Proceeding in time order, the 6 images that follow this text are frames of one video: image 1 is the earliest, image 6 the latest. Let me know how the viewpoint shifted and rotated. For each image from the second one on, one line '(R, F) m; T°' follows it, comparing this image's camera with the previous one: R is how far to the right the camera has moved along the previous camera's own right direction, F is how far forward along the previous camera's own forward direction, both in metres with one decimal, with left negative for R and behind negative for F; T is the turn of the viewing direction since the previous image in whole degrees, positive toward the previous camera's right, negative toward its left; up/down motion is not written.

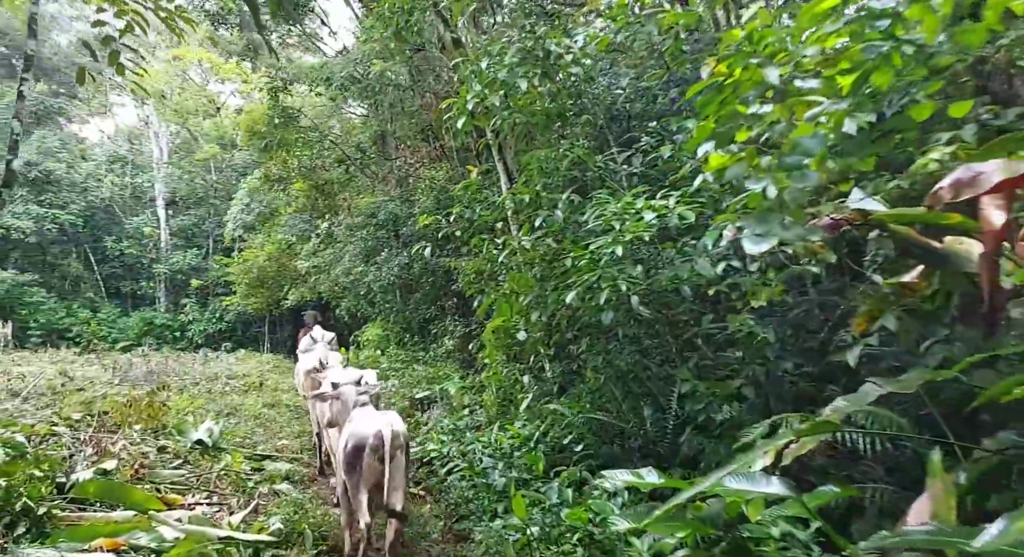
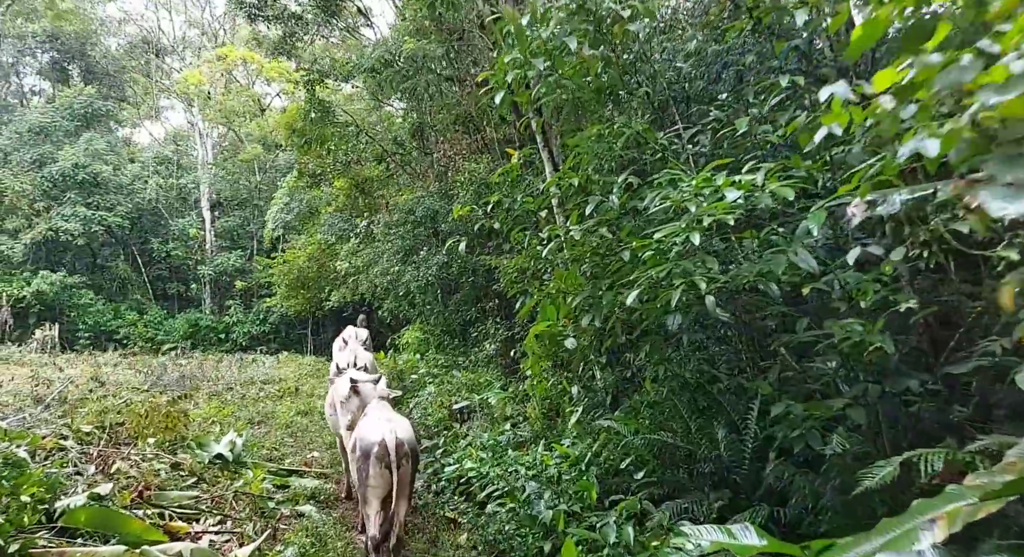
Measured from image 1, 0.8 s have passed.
(0.0, +0.6) m; -4°
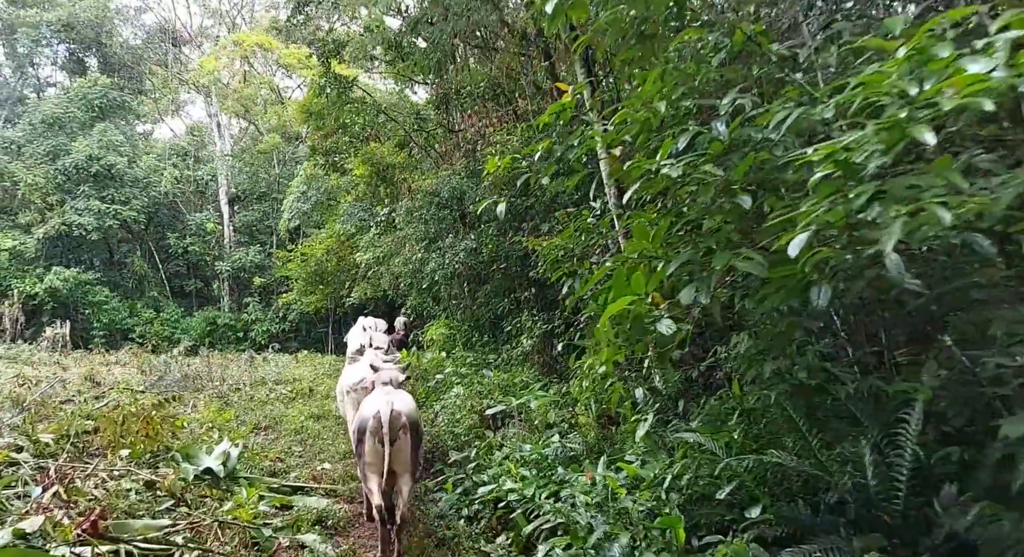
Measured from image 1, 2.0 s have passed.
(-0.1, +1.0) m; -2°
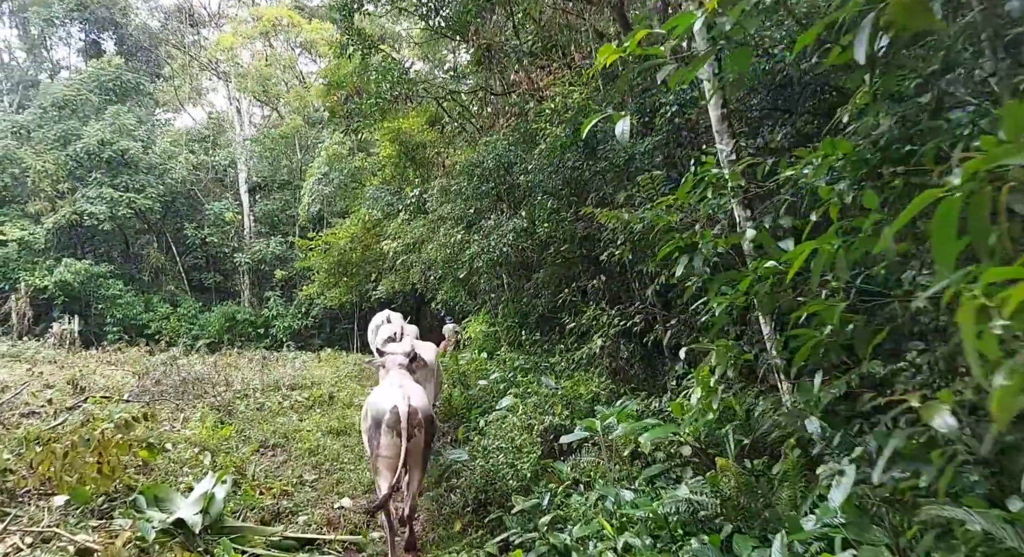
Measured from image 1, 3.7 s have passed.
(-0.3, +1.4) m; -2°
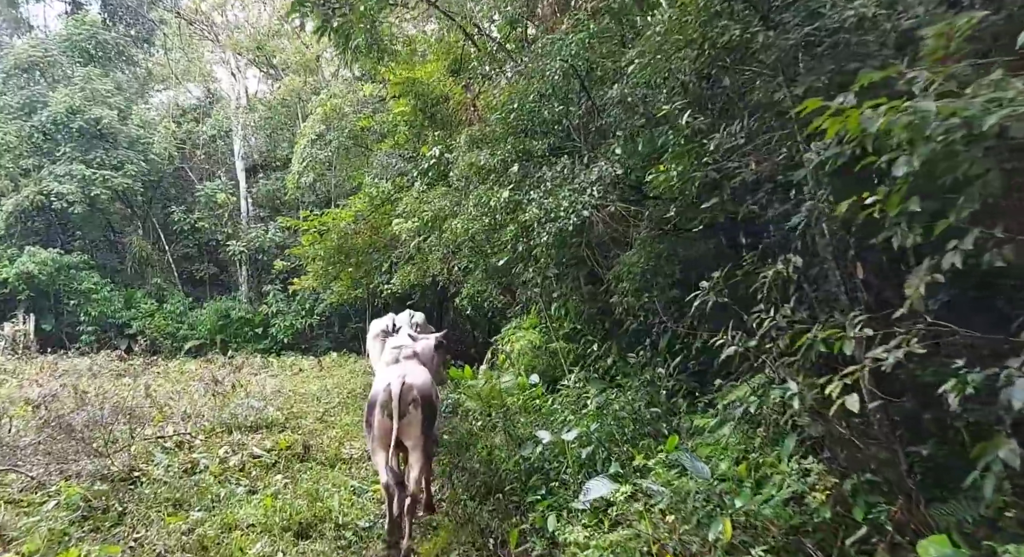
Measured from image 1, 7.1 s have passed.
(-0.3, +2.7) m; -2°
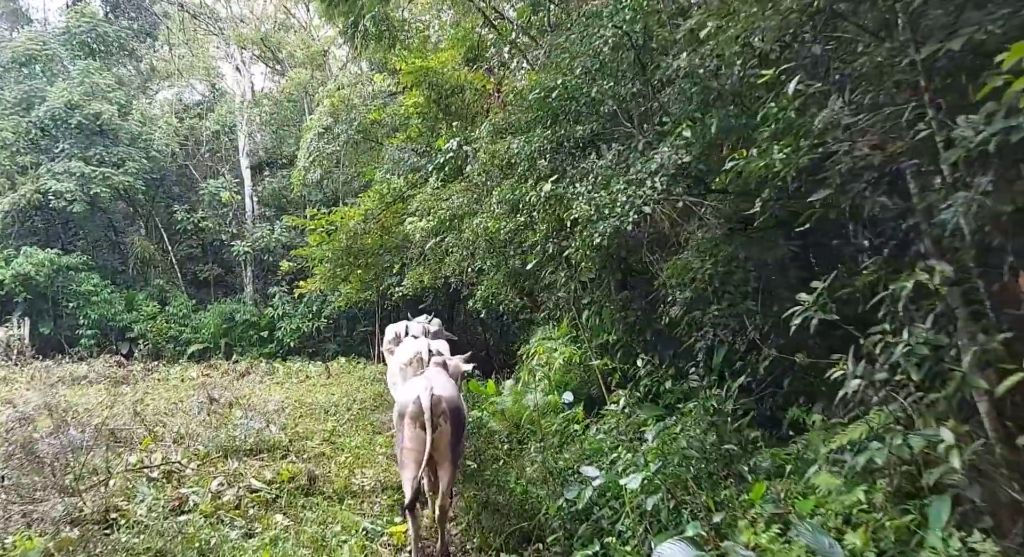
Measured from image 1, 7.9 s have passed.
(-0.2, +0.6) m; -1°
